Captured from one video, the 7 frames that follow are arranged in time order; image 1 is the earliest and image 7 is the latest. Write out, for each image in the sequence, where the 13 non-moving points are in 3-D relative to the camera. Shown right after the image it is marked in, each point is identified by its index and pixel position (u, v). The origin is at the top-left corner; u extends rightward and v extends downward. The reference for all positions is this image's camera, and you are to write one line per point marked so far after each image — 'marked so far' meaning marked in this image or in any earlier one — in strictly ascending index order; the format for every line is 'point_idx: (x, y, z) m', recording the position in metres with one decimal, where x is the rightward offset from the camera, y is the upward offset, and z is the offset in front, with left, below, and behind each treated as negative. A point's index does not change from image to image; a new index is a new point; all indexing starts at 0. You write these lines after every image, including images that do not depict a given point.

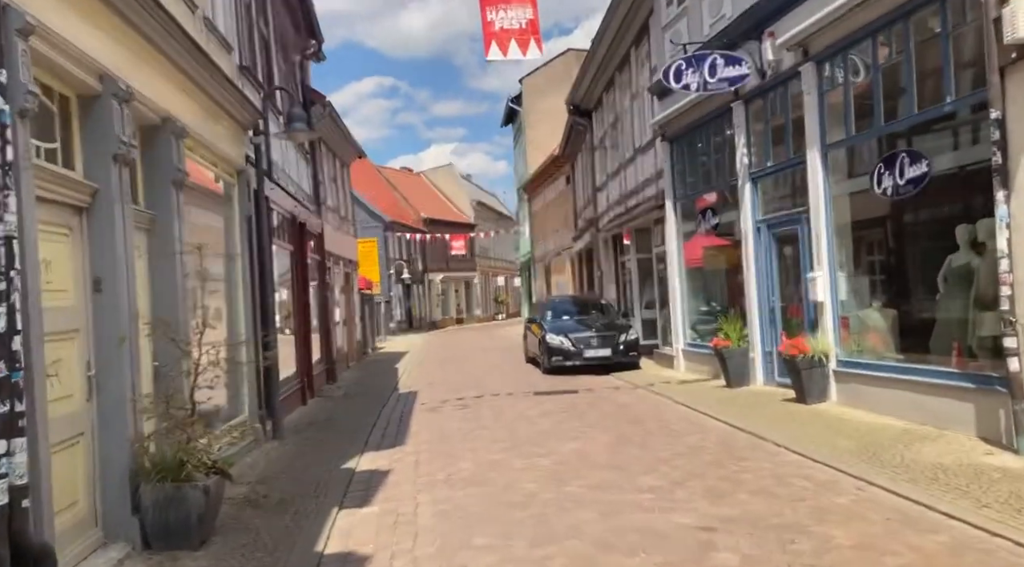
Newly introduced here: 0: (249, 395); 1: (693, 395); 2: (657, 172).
0: (-3.0, -1.3, +9.3) m
1: (+2.5, -1.6, +11.5) m
2: (+2.7, +2.1, +15.4) m
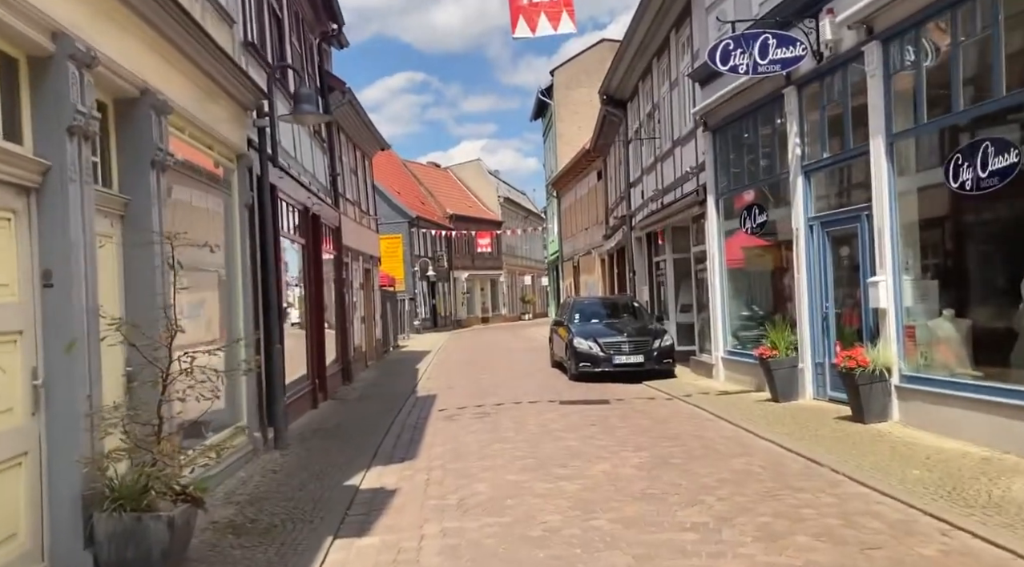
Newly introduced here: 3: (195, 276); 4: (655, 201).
0: (-2.7, -1.2, +8.5) m
1: (+2.8, -1.6, +10.6) m
2: (+3.2, +2.0, +14.4) m
3: (-2.8, +0.1, +7.4) m
4: (+3.2, +1.8, +18.4) m
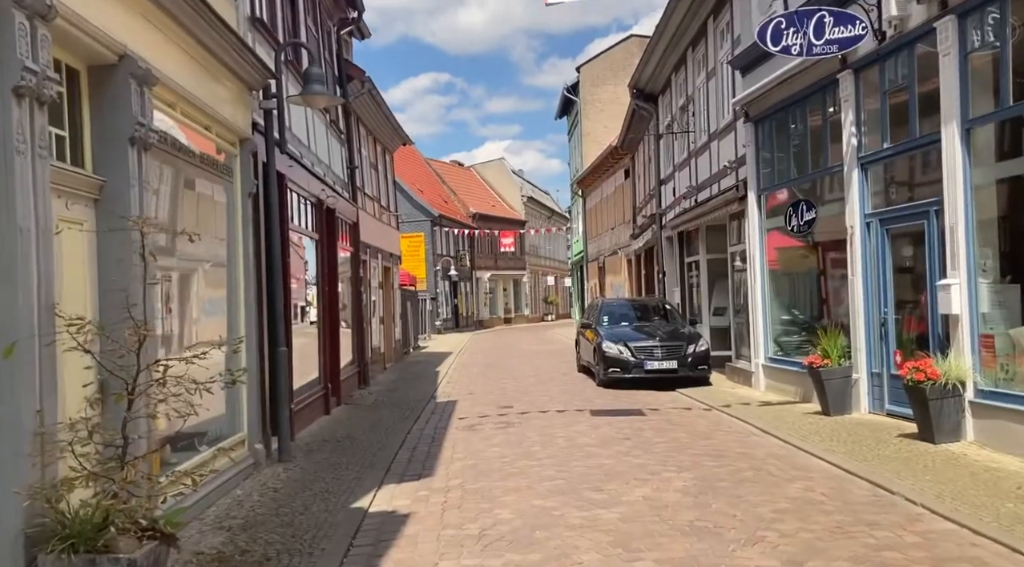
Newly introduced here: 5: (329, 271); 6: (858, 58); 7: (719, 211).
0: (-2.5, -1.2, +7.8) m
1: (+3.1, -1.6, +9.7) m
2: (+3.7, +2.0, +13.5) m
3: (-2.6, +0.1, +6.6) m
4: (+3.7, +1.8, +17.5) m
5: (-2.8, +0.2, +12.9) m
6: (+4.0, +2.6, +9.5) m
7: (+3.6, +1.3, +14.7) m
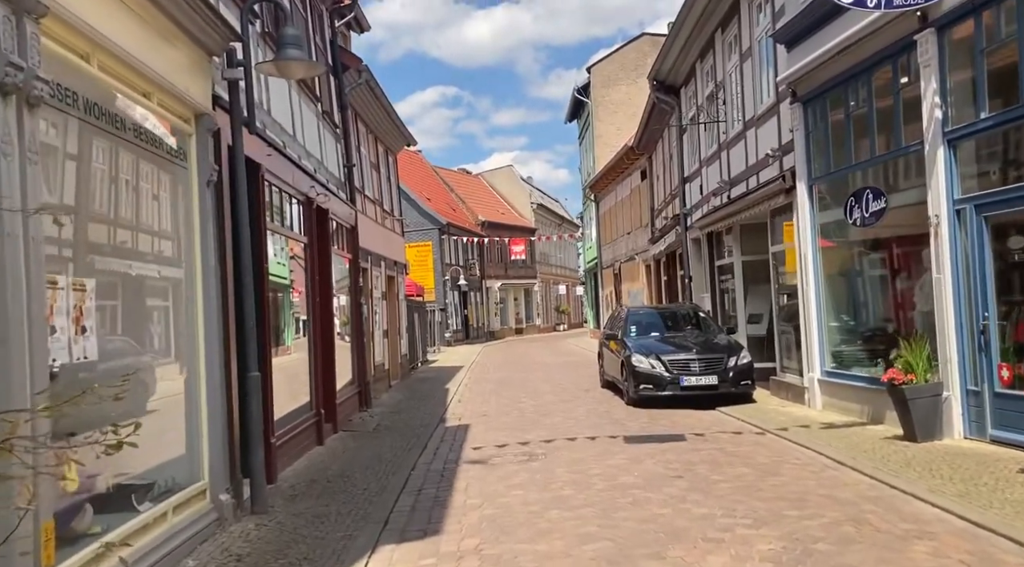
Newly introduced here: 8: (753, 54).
0: (-2.3, -1.3, +6.2) m
1: (+3.4, -1.6, +8.1) m
2: (+3.9, +2.0, +12.0) m
3: (-2.4, 0.0, +5.1) m
4: (+4.0, +1.7, +15.9) m
5: (-2.6, 0.0, +11.4) m
6: (+4.1, +2.6, +8.0) m
7: (+3.9, +1.2, +13.1) m
8: (+3.8, +3.7, +13.2) m
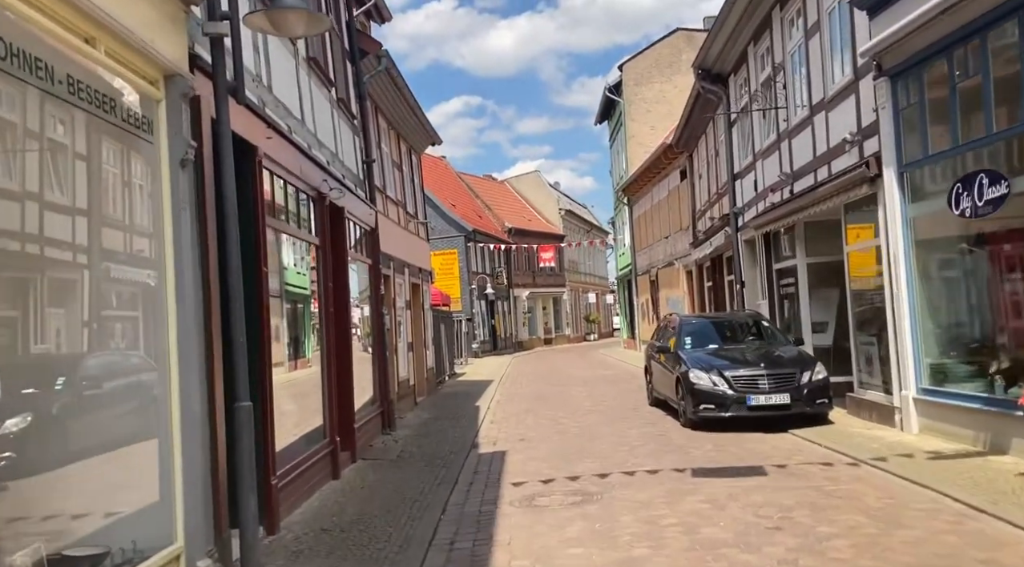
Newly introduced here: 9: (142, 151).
0: (-1.9, -1.3, +4.9) m
1: (+3.8, -1.6, +6.5) m
2: (+4.4, +1.9, +10.4) m
3: (-2.1, 0.0, +3.8) m
4: (+4.6, +1.6, +14.4) m
5: (-2.1, -0.1, +10.0) m
6: (+4.5, +2.6, +6.4) m
7: (+4.4, +1.2, +11.6) m
8: (+4.4, +3.6, +11.7) m
9: (-2.1, +0.8, +4.7) m
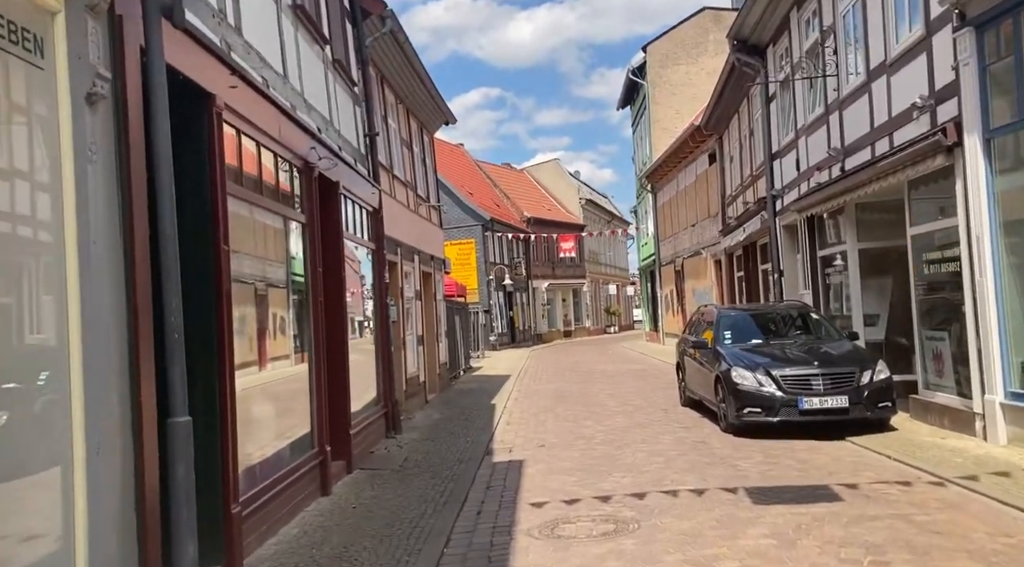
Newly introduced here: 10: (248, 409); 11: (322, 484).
0: (-1.9, -1.2, +3.6) m
1: (+3.9, -1.5, +5.2) m
2: (+4.6, +2.1, +9.0) m
3: (-2.1, +0.1, +2.5) m
4: (+4.9, +1.8, +13.0) m
5: (-1.9, +0.1, +8.8) m
6: (+4.6, +2.7, +5.0) m
7: (+4.6, +1.3, +10.2) m
8: (+4.6, +3.8, +10.3) m
9: (-2.1, +0.9, +3.4) m
10: (-2.0, -0.9, +6.3) m
11: (-1.7, -1.8, +7.6) m
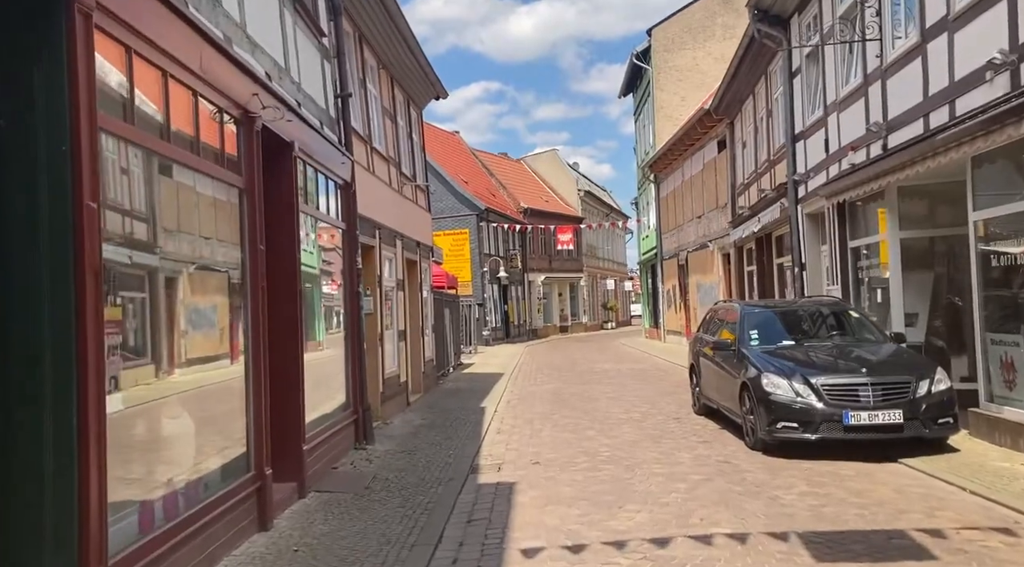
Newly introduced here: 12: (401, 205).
0: (-1.9, -1.1, +2.1) m
1: (+3.8, -1.5, +3.6) m
2: (+4.5, +2.1, +7.5) m
3: (-2.1, +0.2, +1.0) m
4: (+4.9, +1.9, +11.5) m
5: (-2.0, +0.2, +7.2) m
6: (+4.6, +2.7, +3.5) m
7: (+4.6, +1.4, +8.6) m
8: (+4.6, +3.8, +8.7) m
9: (-2.1, +1.0, +1.9) m
10: (-2.1, -0.8, +4.8) m
11: (-1.8, -1.7, +6.0) m
12: (-1.8, +1.3, +13.6) m
